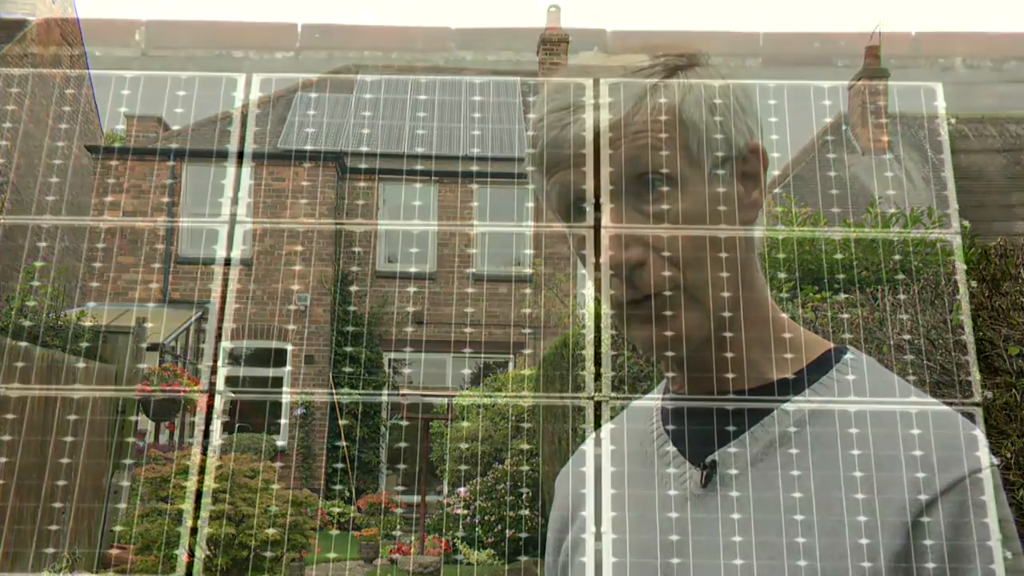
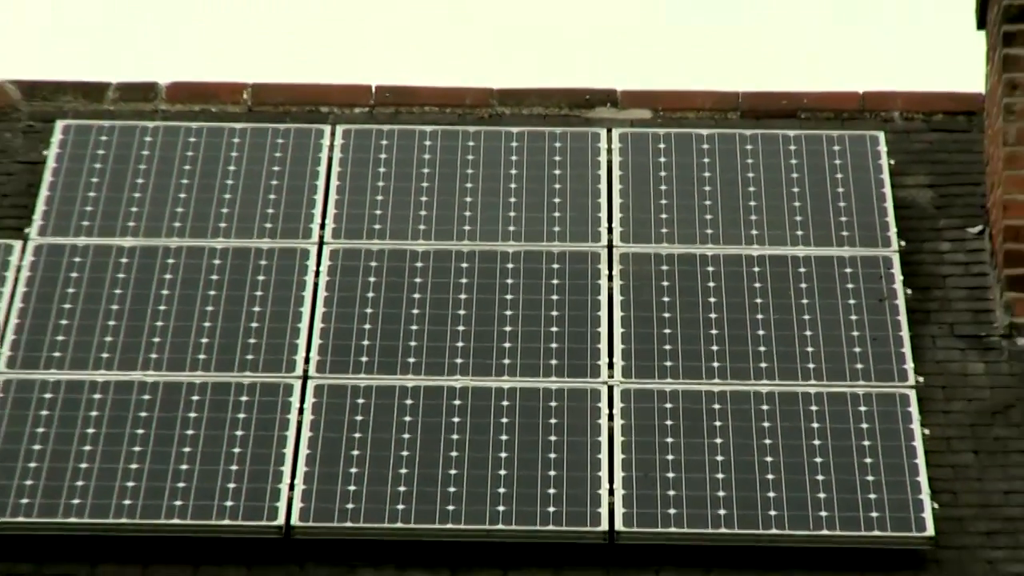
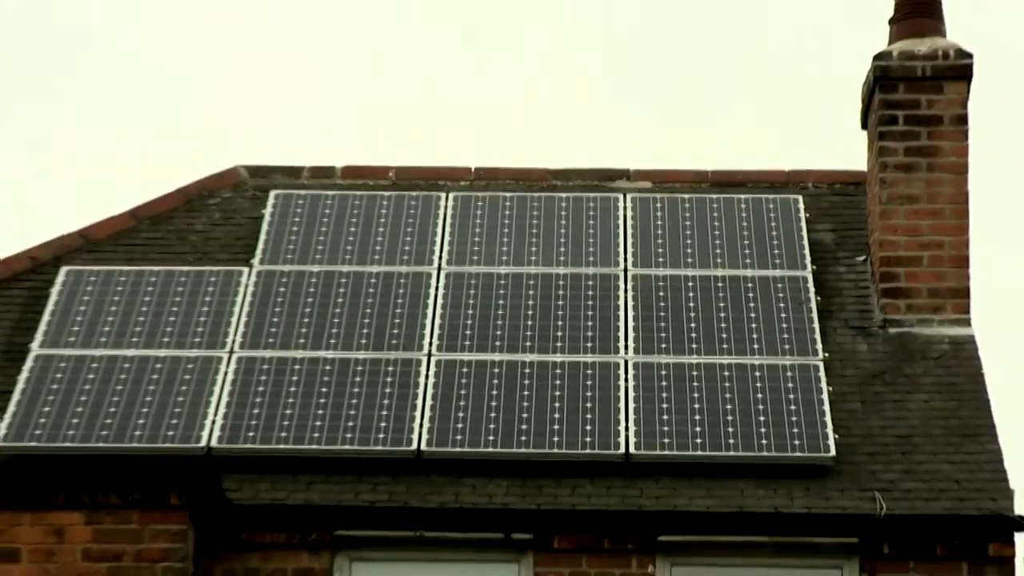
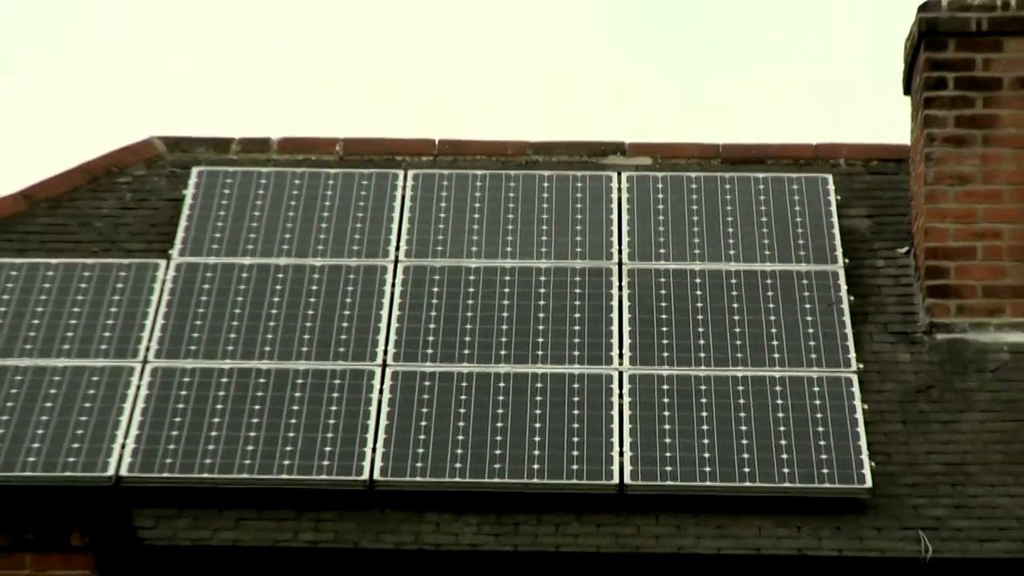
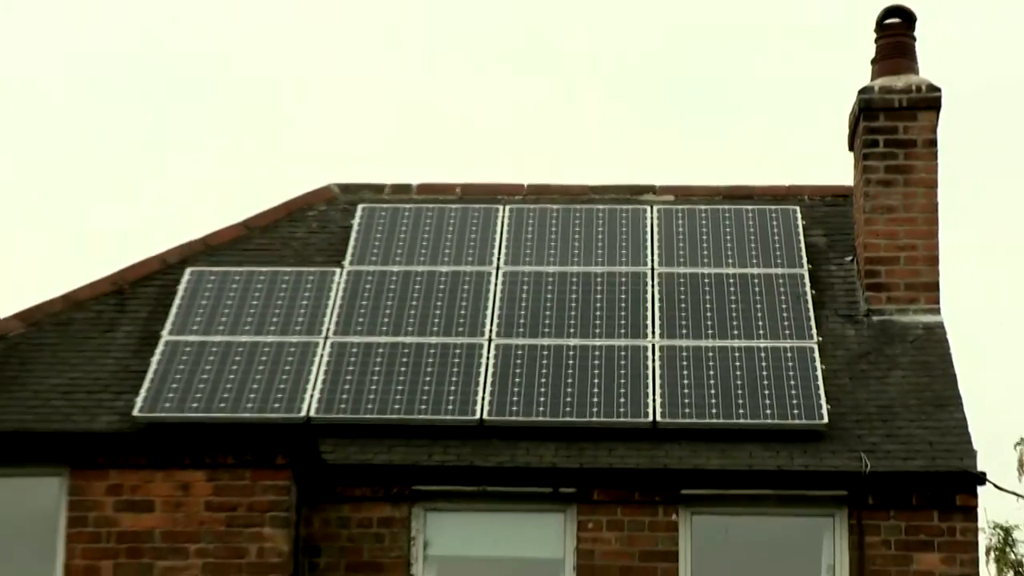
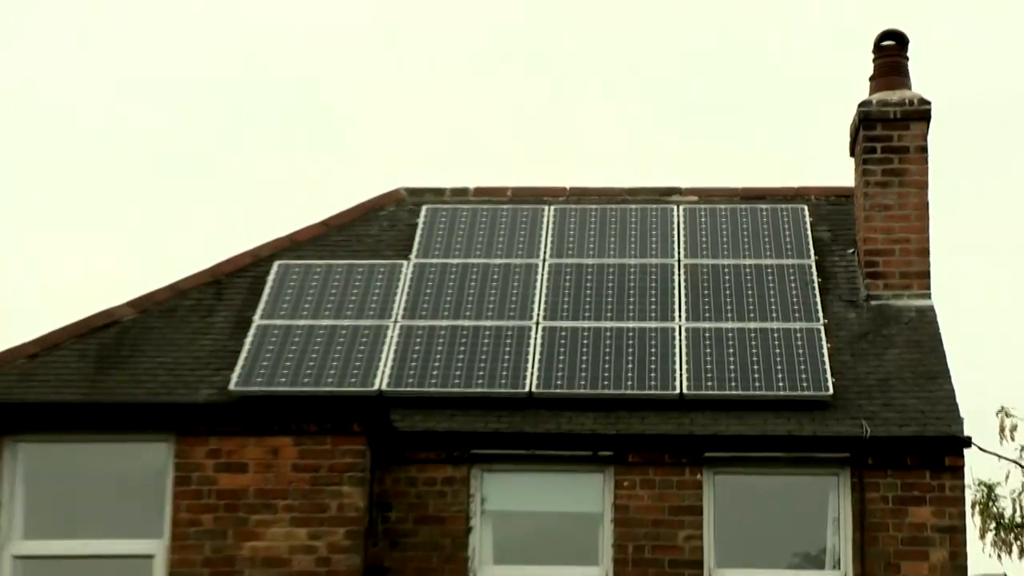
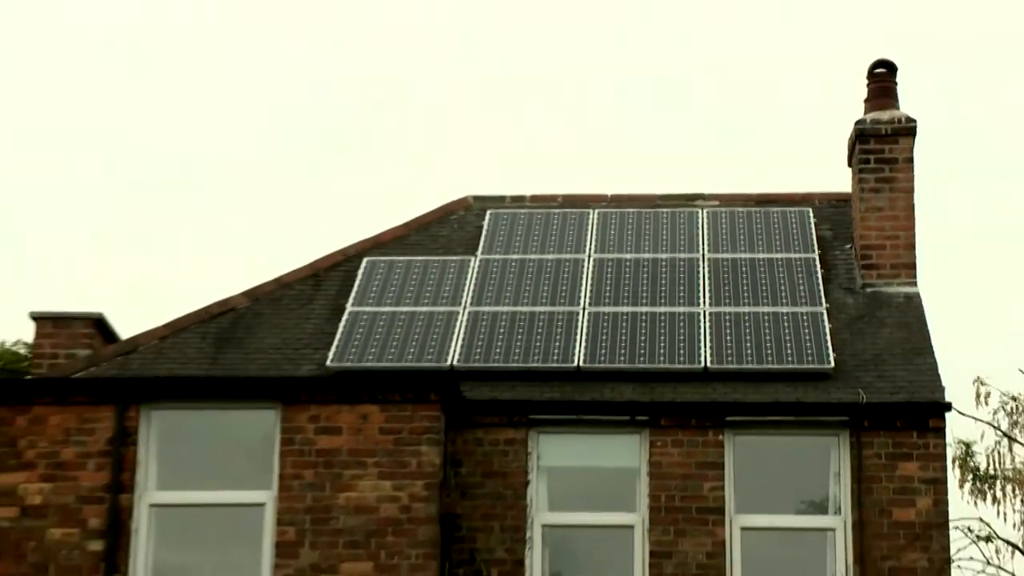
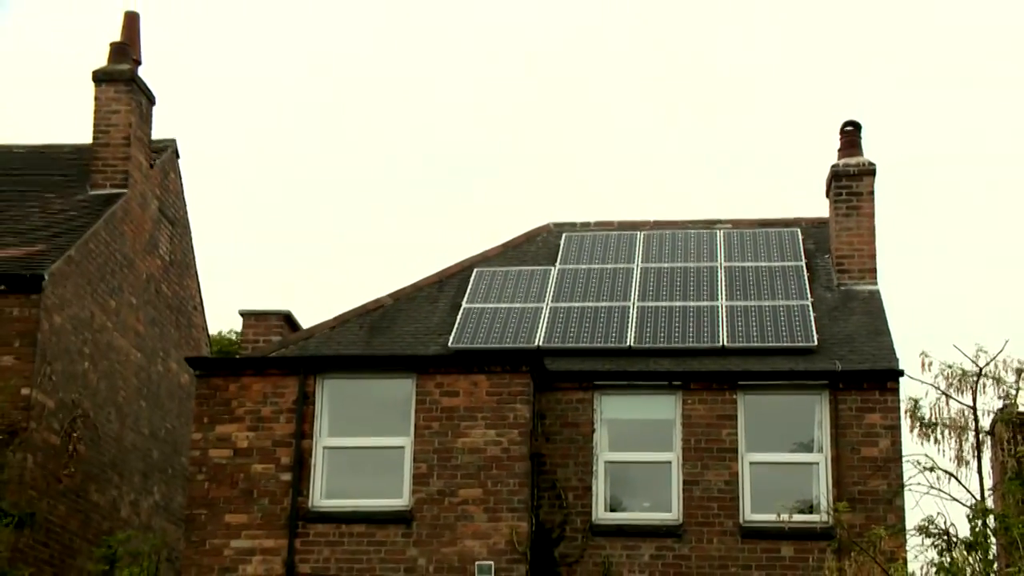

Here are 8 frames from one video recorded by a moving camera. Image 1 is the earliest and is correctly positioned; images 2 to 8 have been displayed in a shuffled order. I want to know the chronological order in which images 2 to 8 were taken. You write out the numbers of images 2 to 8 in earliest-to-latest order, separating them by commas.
2, 4, 3, 5, 6, 7, 8
